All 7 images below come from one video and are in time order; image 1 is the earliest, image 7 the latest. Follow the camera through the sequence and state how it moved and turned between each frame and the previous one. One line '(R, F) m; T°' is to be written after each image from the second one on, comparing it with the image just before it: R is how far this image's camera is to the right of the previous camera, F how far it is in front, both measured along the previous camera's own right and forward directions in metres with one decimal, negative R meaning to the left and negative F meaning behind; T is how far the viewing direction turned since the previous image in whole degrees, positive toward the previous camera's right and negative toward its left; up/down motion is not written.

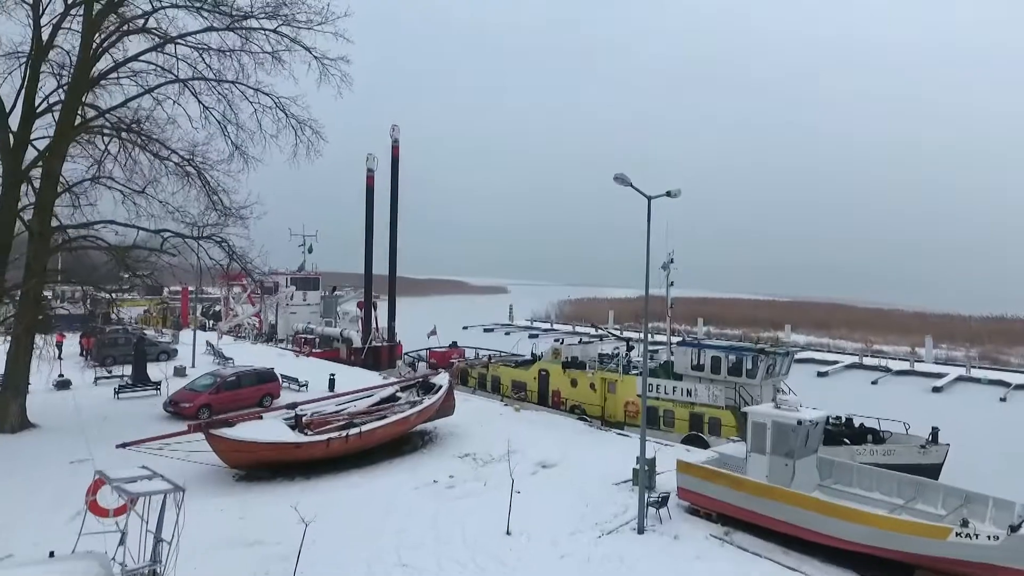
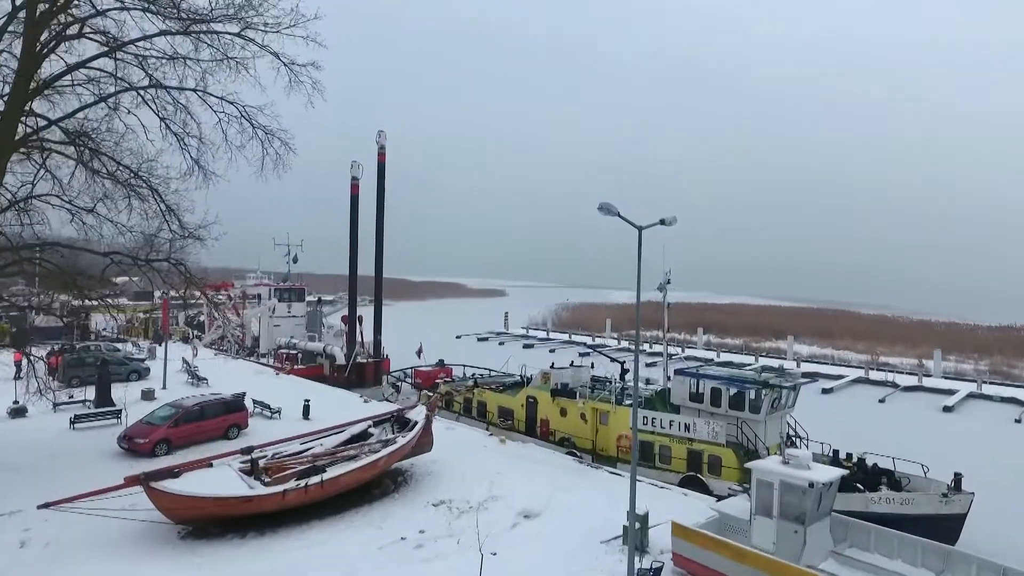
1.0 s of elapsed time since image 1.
(+0.3, +1.0) m; 0°
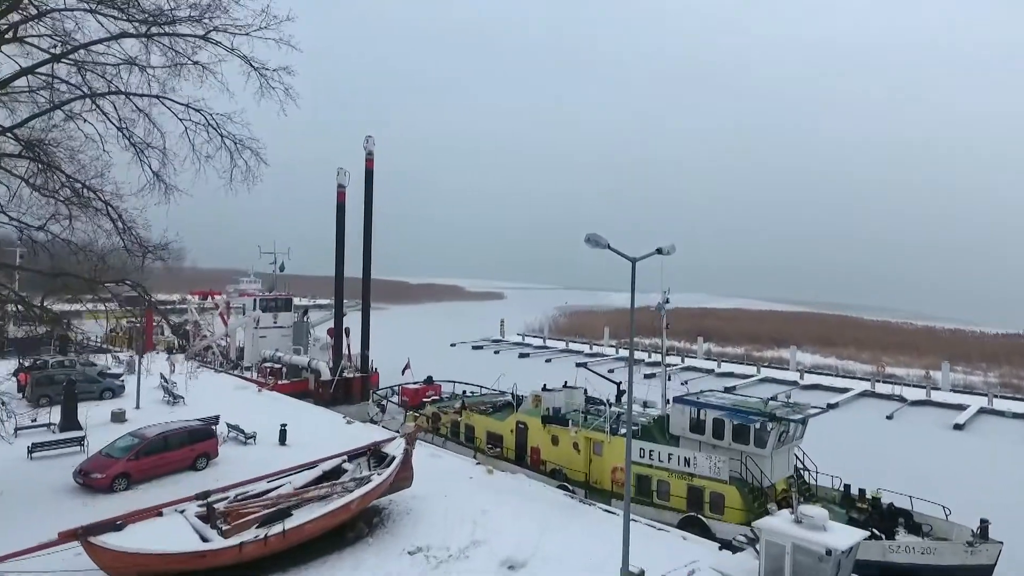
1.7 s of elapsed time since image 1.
(+0.2, +0.8) m; 0°
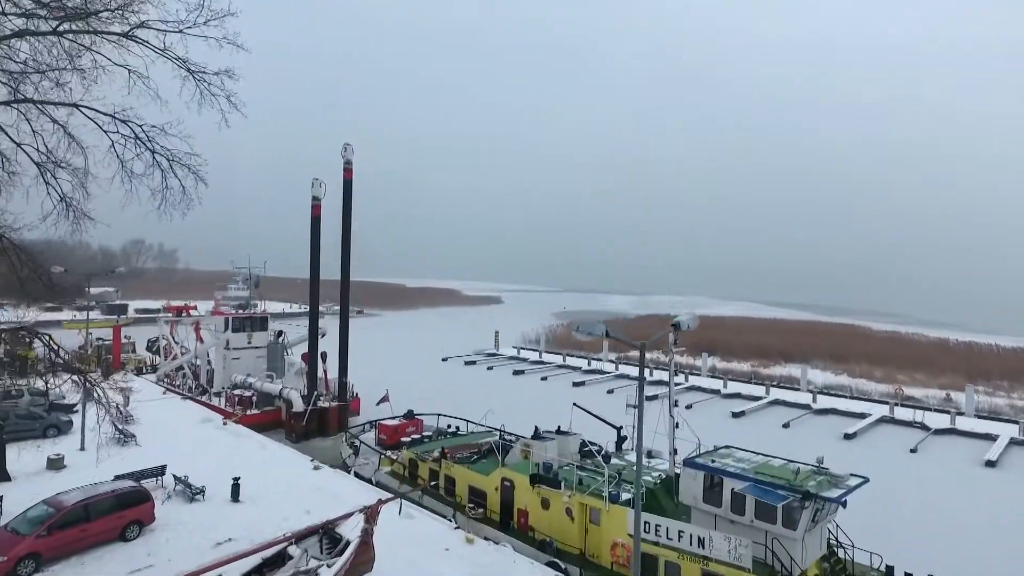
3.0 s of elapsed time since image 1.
(+0.3, +1.7) m; 0°
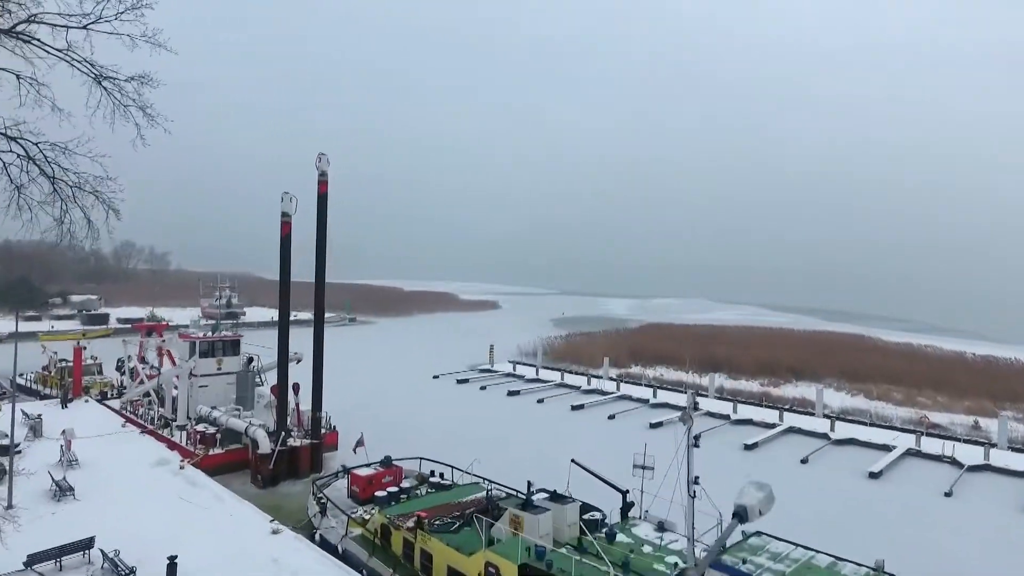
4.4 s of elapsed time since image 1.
(+0.2, +1.8) m; 0°
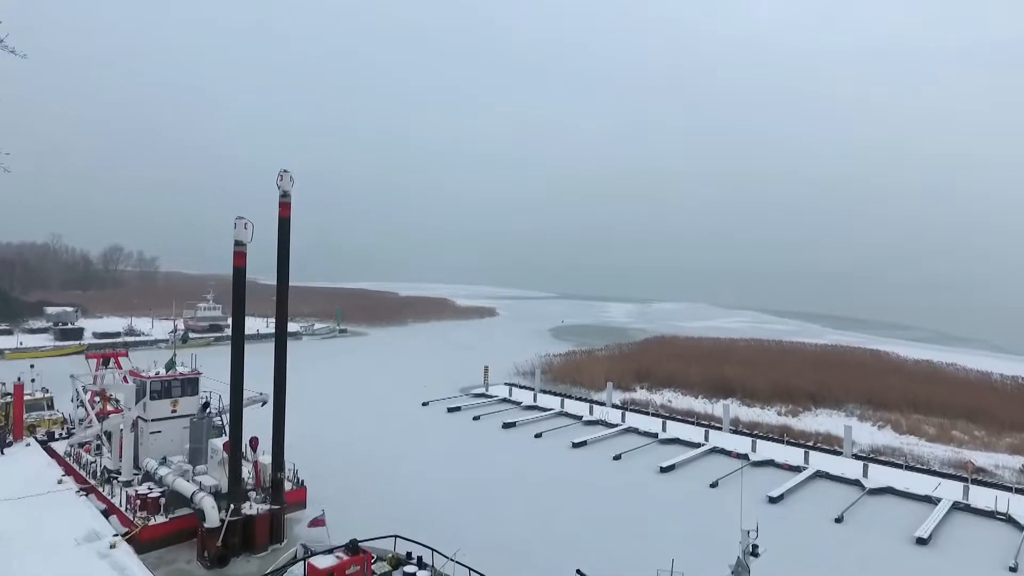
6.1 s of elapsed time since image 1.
(+0.1, +2.4) m; 0°
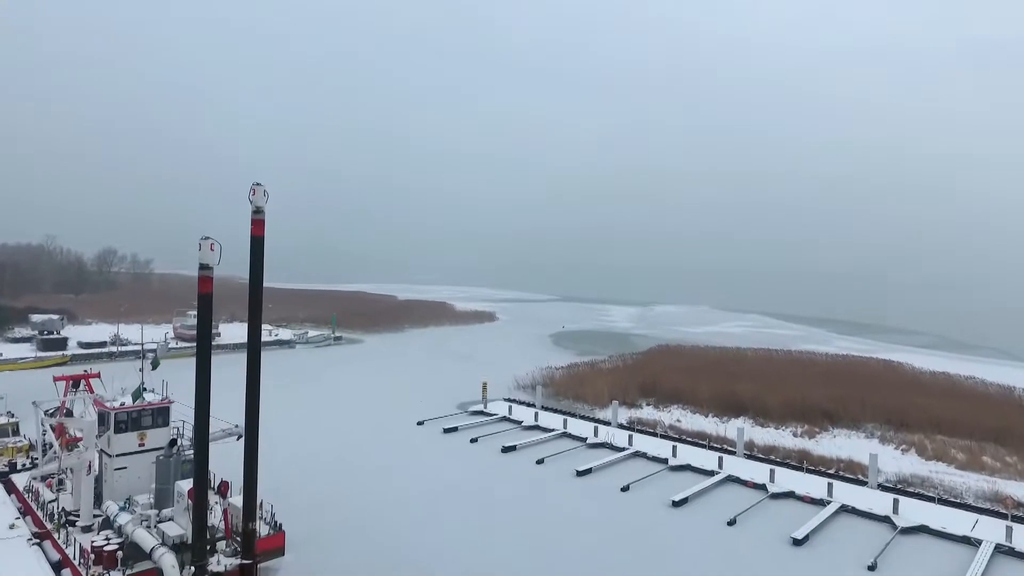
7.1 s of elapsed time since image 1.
(0.0, +1.6) m; 0°
